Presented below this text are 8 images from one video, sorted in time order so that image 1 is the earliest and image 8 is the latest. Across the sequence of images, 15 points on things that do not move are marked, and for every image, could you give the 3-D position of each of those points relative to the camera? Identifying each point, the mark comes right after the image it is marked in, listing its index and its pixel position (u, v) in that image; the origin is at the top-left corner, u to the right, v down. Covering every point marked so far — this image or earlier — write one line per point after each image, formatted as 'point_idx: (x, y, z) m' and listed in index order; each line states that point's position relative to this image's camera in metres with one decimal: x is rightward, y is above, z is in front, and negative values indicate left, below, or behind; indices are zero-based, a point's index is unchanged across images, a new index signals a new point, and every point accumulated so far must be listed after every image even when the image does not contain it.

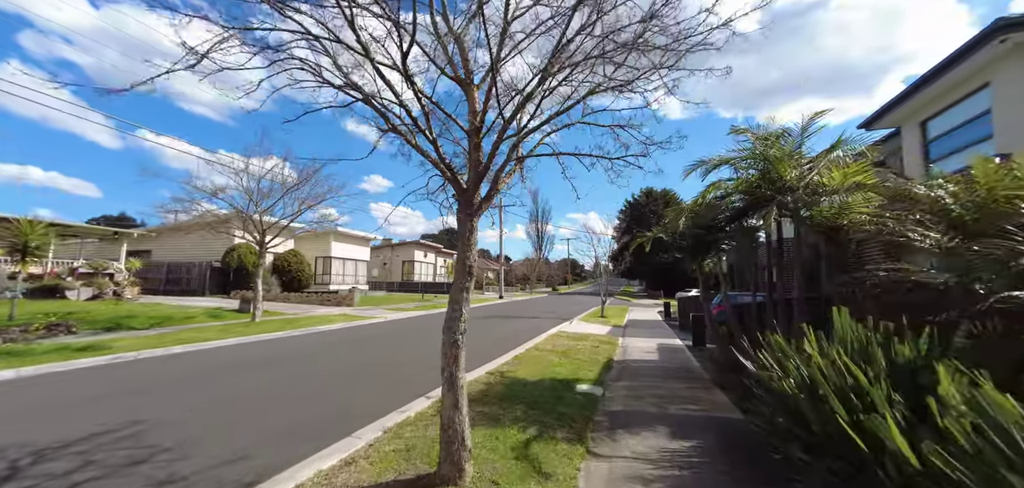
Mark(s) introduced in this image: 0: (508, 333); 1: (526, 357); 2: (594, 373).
0: (-0.2, -3.2, +14.9) m
1: (+0.2, -2.2, +7.8) m
2: (+1.4, -2.2, +7.1) m
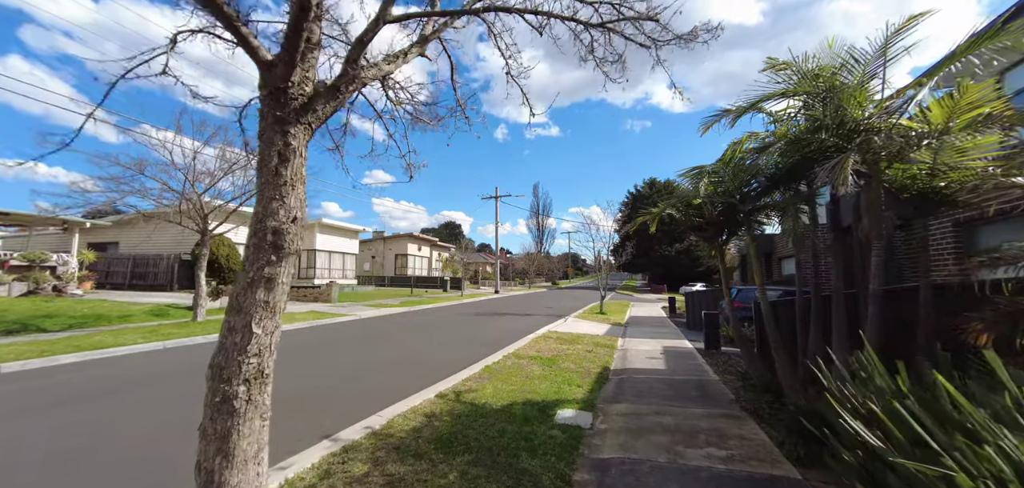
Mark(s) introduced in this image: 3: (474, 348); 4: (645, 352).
0: (-0.6, -2.8, +13.3) m
1: (-0.2, -1.9, +6.3) m
2: (+0.9, -2.0, +5.5) m
3: (-1.0, -2.8, +11.3) m
4: (+2.9, -2.4, +8.9) m
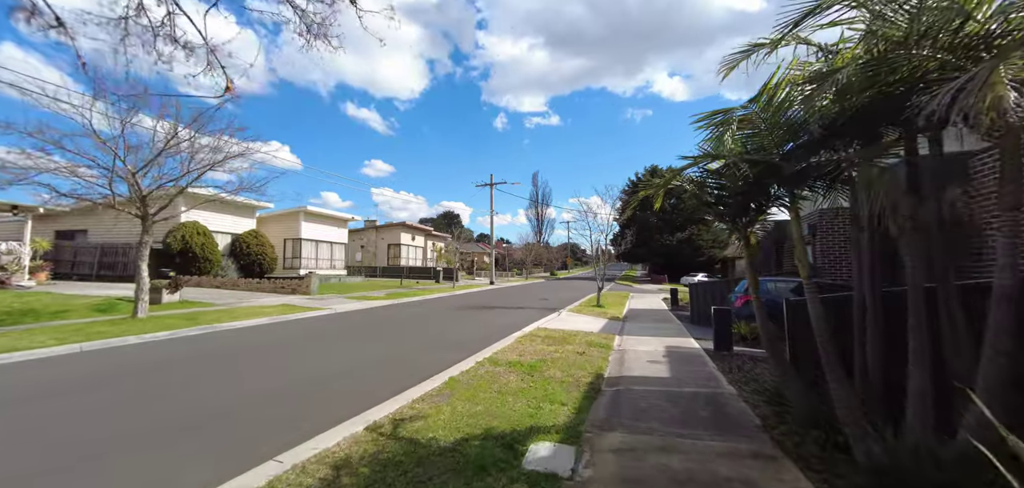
0: (-1.0, -2.5, +12.2) m
1: (-0.6, -1.7, +5.1) m
2: (+0.6, -1.8, +4.4) m
3: (-1.4, -2.5, +10.2) m
4: (+2.5, -2.1, +7.7) m
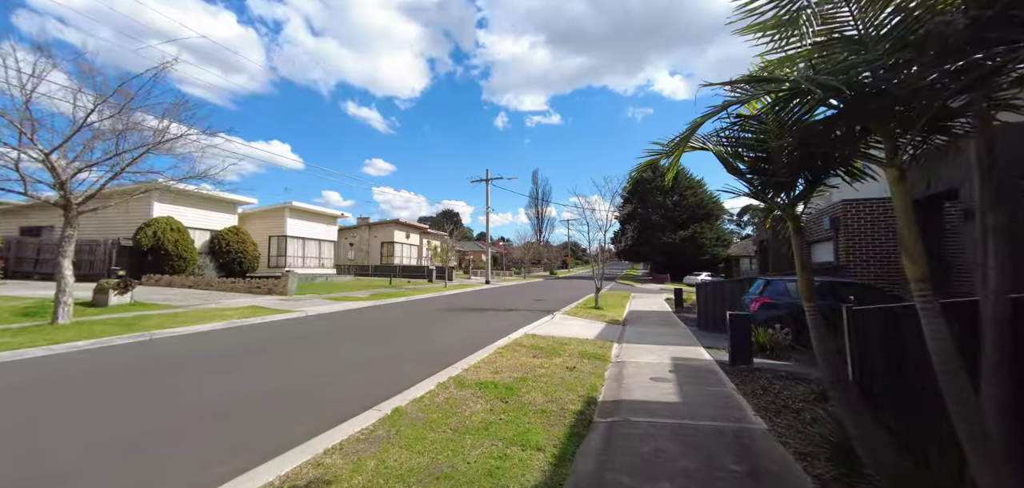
0: (-1.3, -2.4, +11.0) m
1: (-0.9, -1.6, +3.9) m
2: (+0.2, -1.7, +3.2) m
3: (-1.7, -2.4, +9.0) m
4: (+2.2, -2.0, +6.5) m
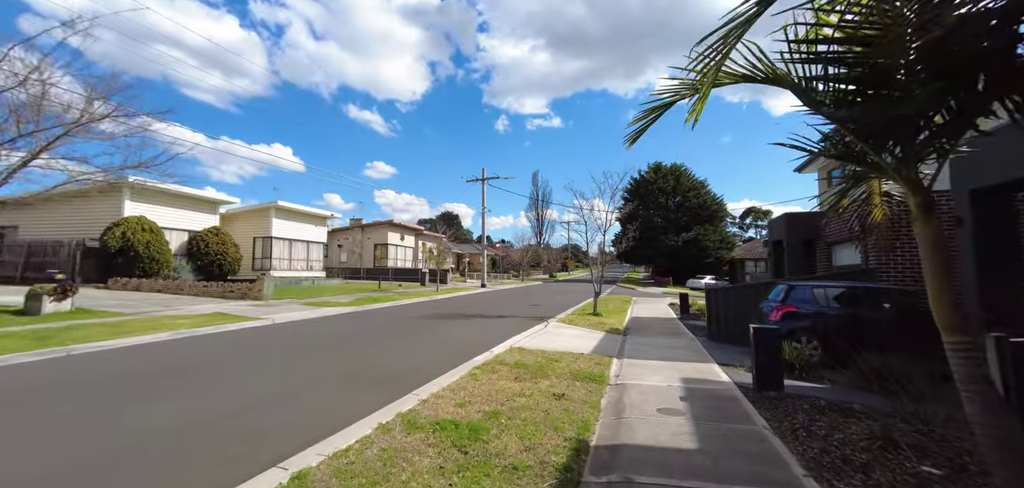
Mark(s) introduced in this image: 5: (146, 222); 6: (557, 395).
0: (-1.6, -2.4, +9.8) m
1: (-1.2, -1.6, +2.8) m
2: (-0.1, -1.6, +2.0) m
3: (-2.0, -2.4, +7.9) m
4: (+1.9, -2.0, +5.4) m
5: (-15.5, +0.9, +17.3) m
6: (+0.5, -1.8, +4.9) m
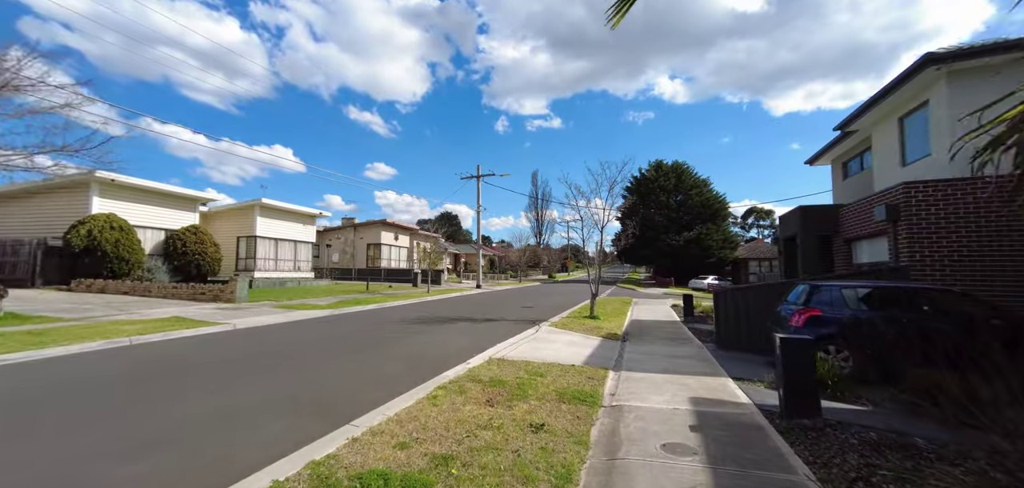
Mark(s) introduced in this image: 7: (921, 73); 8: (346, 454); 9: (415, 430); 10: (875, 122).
0: (-1.9, -2.3, +8.8) m
1: (-1.6, -1.5, +1.7) m
2: (-0.4, -1.5, +1.0) m
3: (-2.4, -2.3, +6.8) m
4: (+1.5, -1.9, +4.3) m
5: (-15.8, +1.0, +16.3) m
6: (+0.2, -1.7, +3.8) m
7: (+8.2, +3.4, +8.1) m
8: (-1.2, -1.5, +3.0) m
9: (-0.8, -1.6, +3.5) m
10: (+9.6, +3.2, +10.8) m
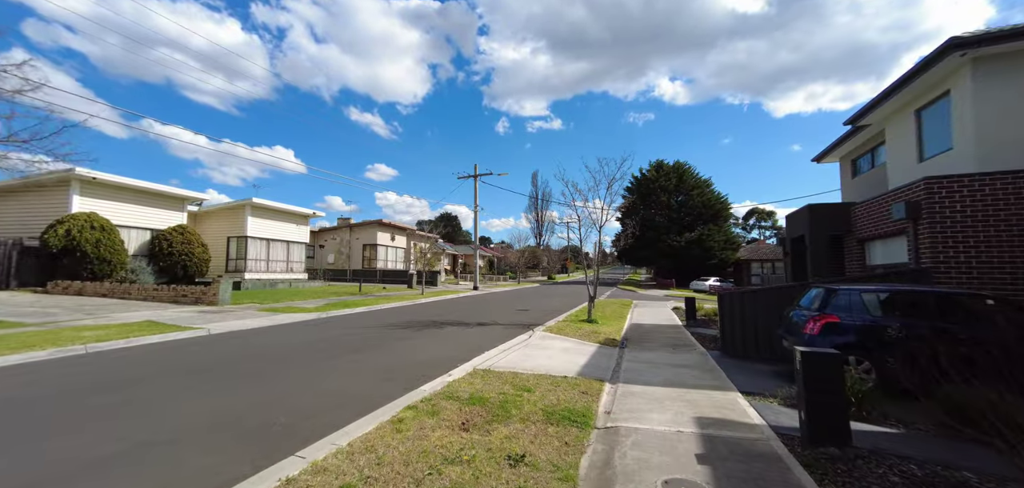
0: (-2.1, -2.3, +8.2) m
1: (-1.8, -1.4, +1.2) m
2: (-0.6, -1.5, +0.4) m
3: (-2.6, -2.3, +6.2) m
4: (+1.3, -1.8, +3.7) m
5: (-16.0, +1.0, +15.7) m
6: (0.0, -1.7, +3.3) m
7: (+8.0, +3.4, +7.5) m
8: (-1.5, -1.5, +2.5) m
9: (-1.0, -1.6, +2.9) m
10: (+9.4, +3.2, +10.2) m
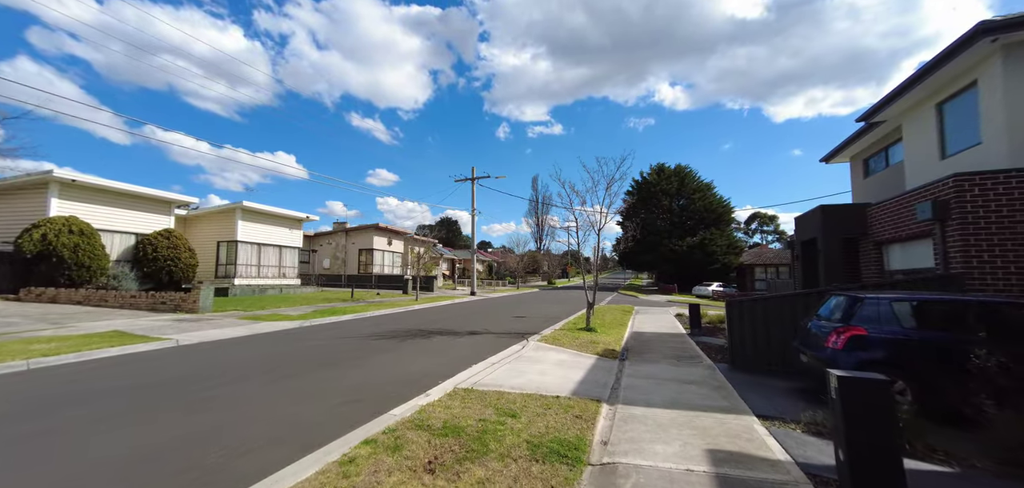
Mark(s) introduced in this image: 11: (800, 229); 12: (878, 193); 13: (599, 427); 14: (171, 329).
0: (-2.3, -2.4, +7.5) m
1: (-2.0, -1.4, +0.5) m
2: (-0.8, -1.5, -0.3) m
3: (-2.7, -2.3, +5.6) m
4: (+1.1, -1.9, +3.1) m
5: (-16.1, +0.8, +15.1) m
6: (-0.2, -1.7, +2.6) m
7: (+7.8, +3.3, +6.9) m
8: (-1.6, -1.5, +1.8) m
9: (-1.2, -1.6, +2.3) m
10: (+9.2, +3.1, +9.5) m
11: (+7.9, +0.4, +11.3) m
12: (+10.2, +1.4, +11.5) m
13: (+1.0, -1.9, +4.3) m
14: (-8.5, -2.1, +10.2) m
